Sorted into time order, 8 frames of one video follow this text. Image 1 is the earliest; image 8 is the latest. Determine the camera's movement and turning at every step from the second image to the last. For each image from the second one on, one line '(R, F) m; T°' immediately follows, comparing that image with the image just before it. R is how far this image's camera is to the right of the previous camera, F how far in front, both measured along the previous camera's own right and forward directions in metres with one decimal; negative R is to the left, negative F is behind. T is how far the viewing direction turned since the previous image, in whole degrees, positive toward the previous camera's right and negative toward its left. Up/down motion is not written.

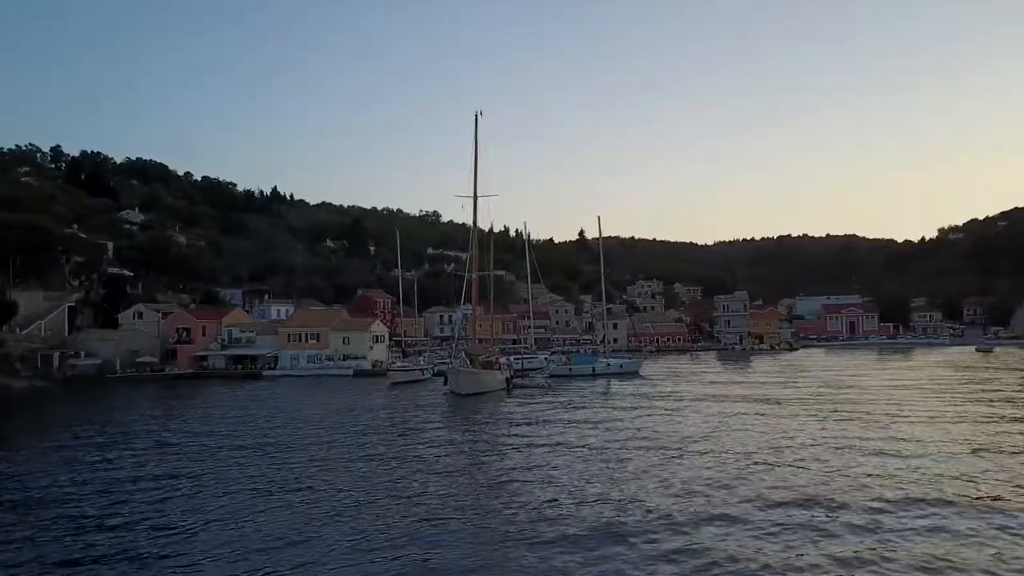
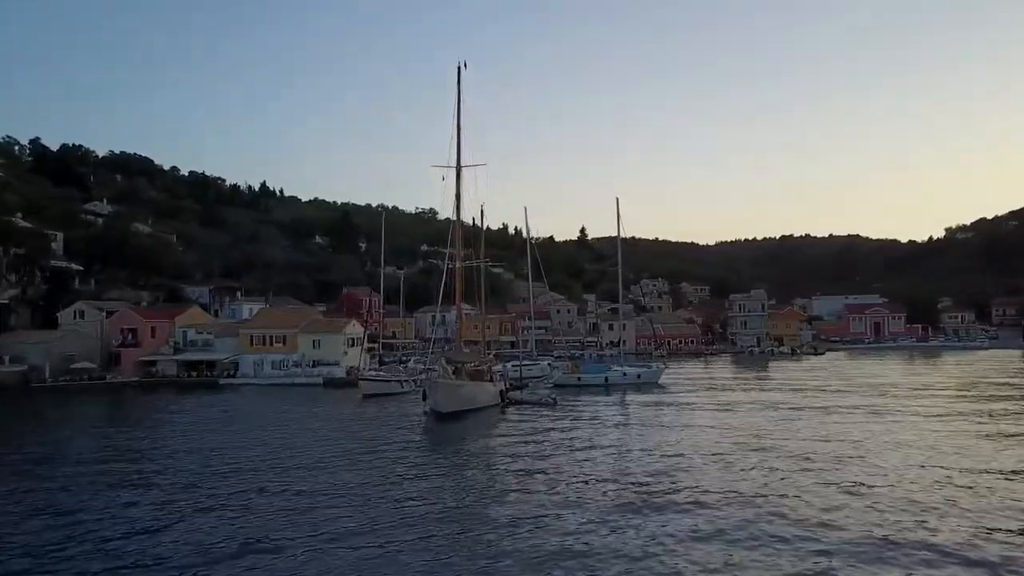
(+0.1, +8.2) m; 0°
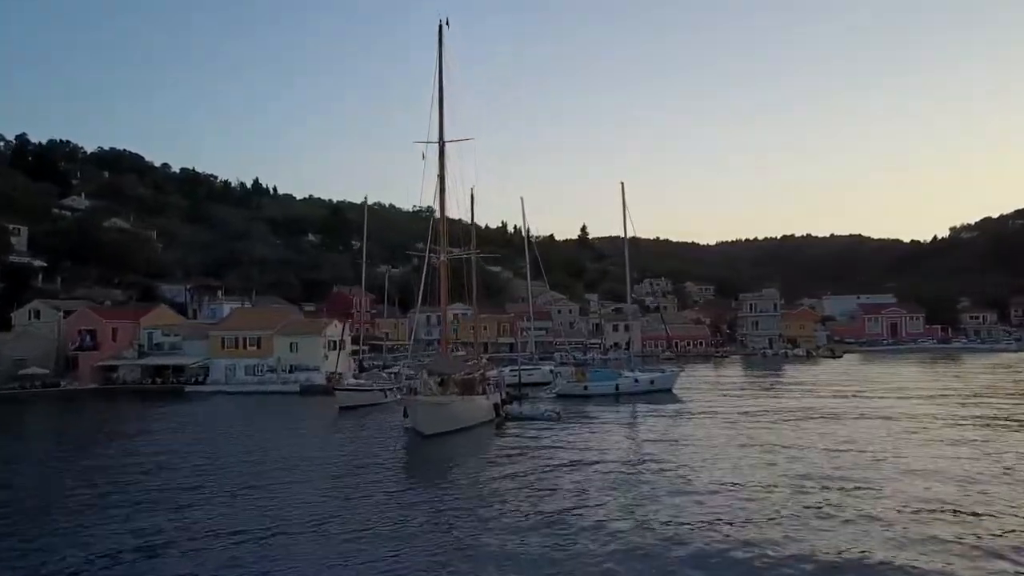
(+0.1, +4.9) m; 0°
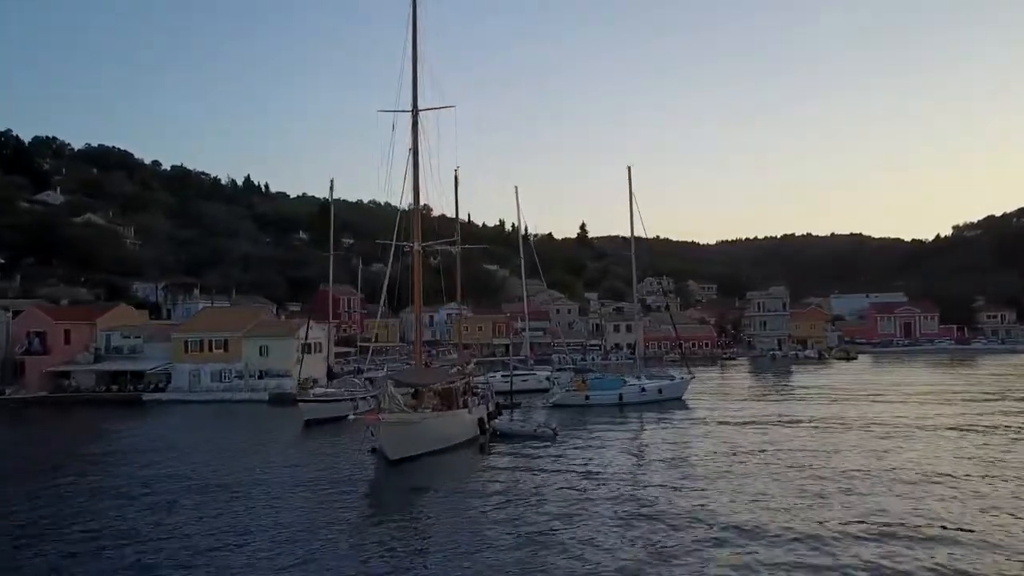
(+0.3, +4.3) m; 0°
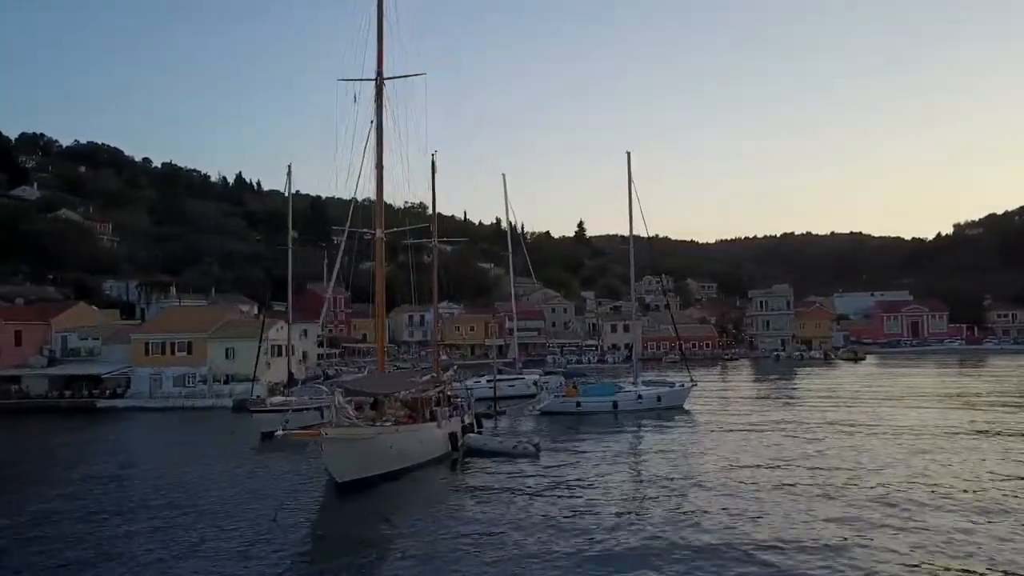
(+0.5, +3.3) m; 0°
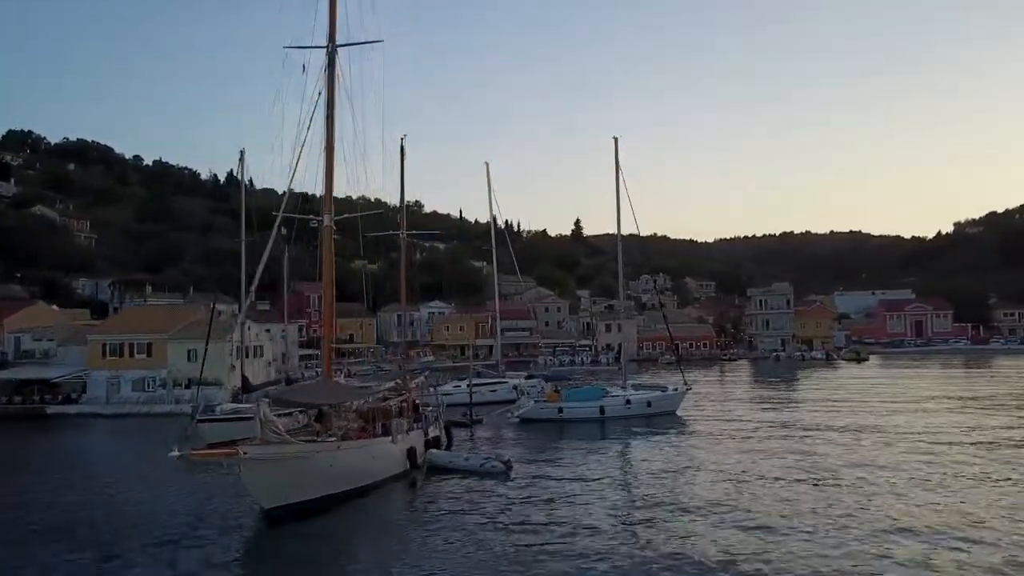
(+0.6, +2.6) m; 0°
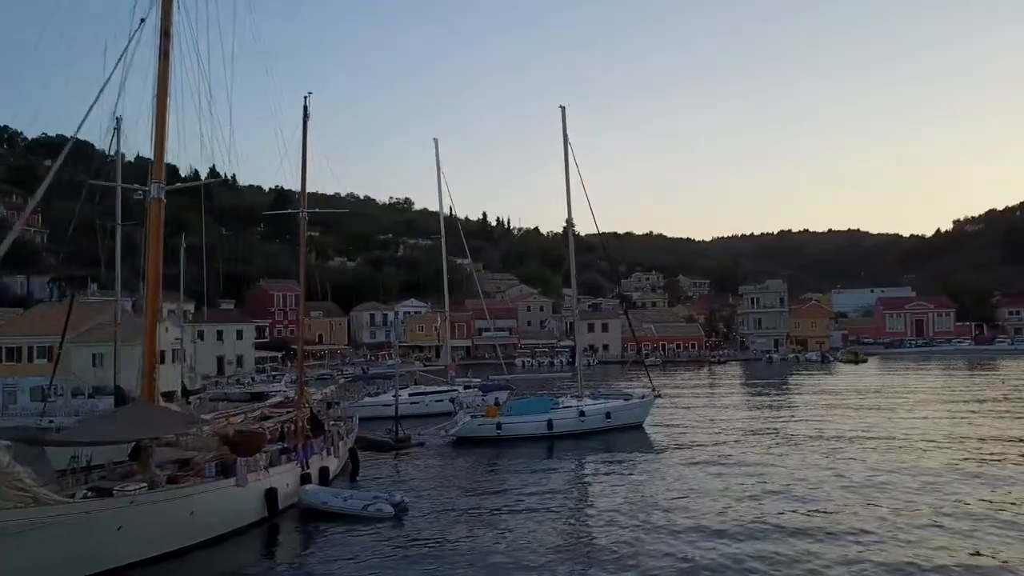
(+1.5, +4.4) m; 0°
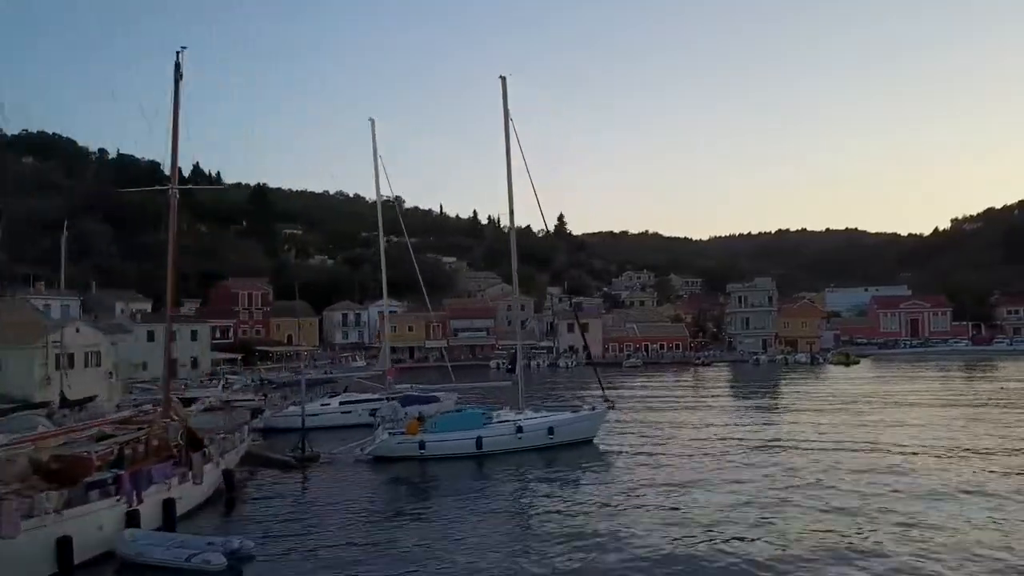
(+1.5, +3.2) m; 0°
